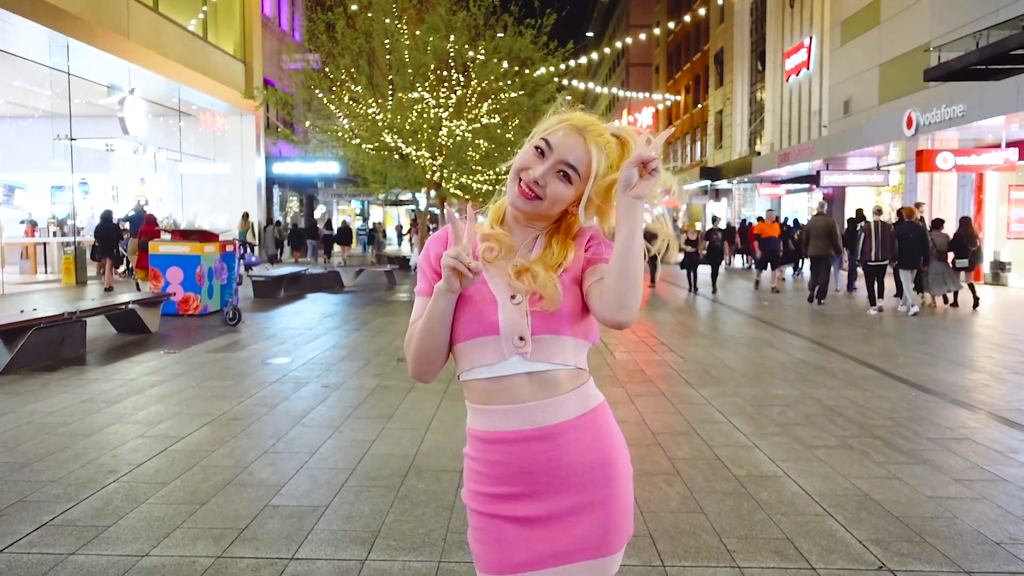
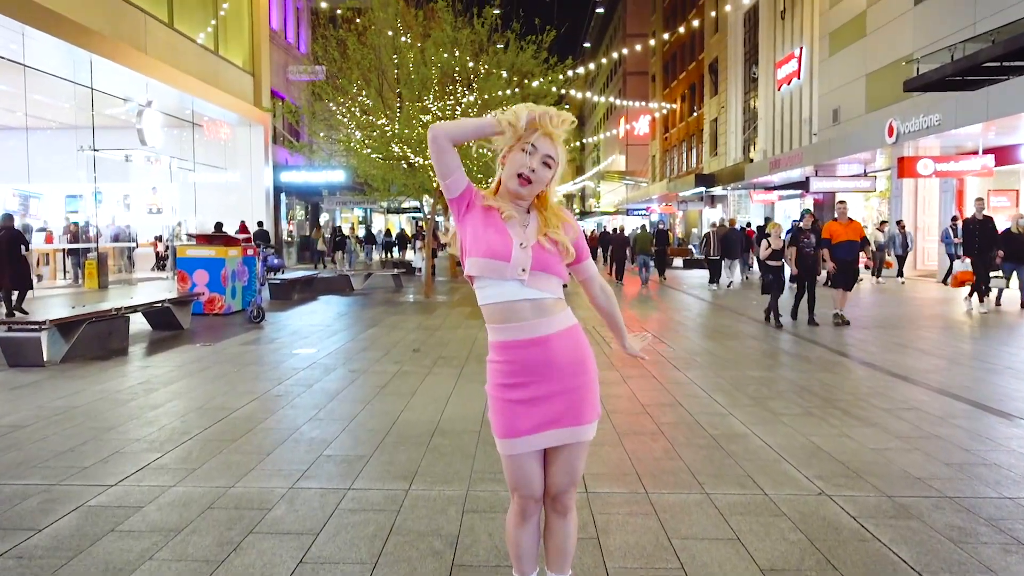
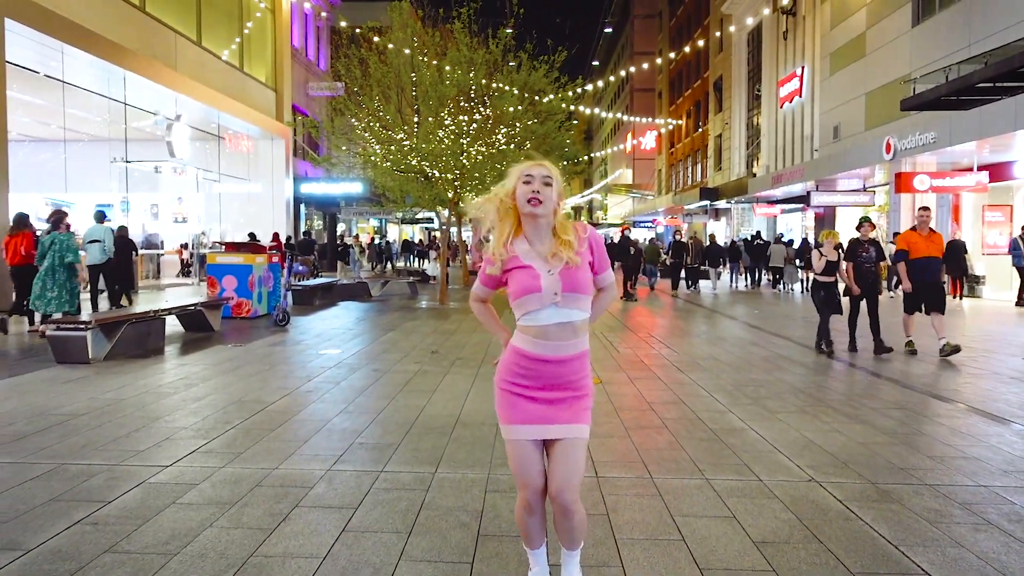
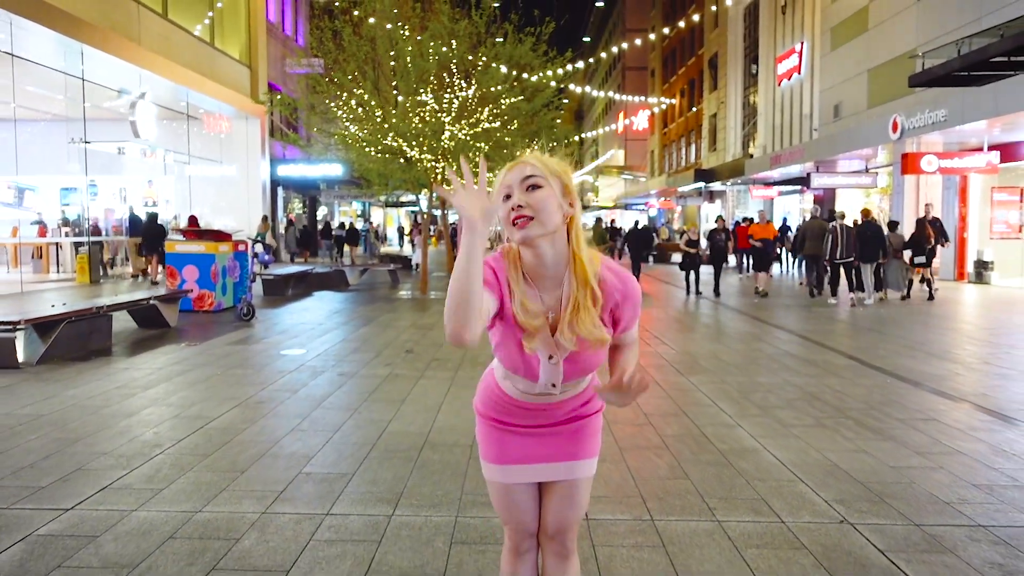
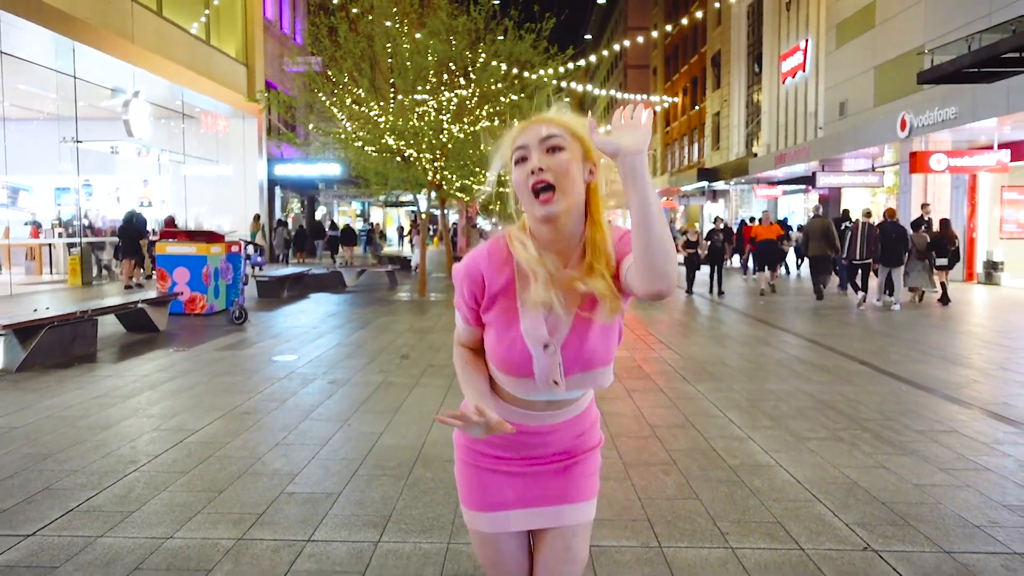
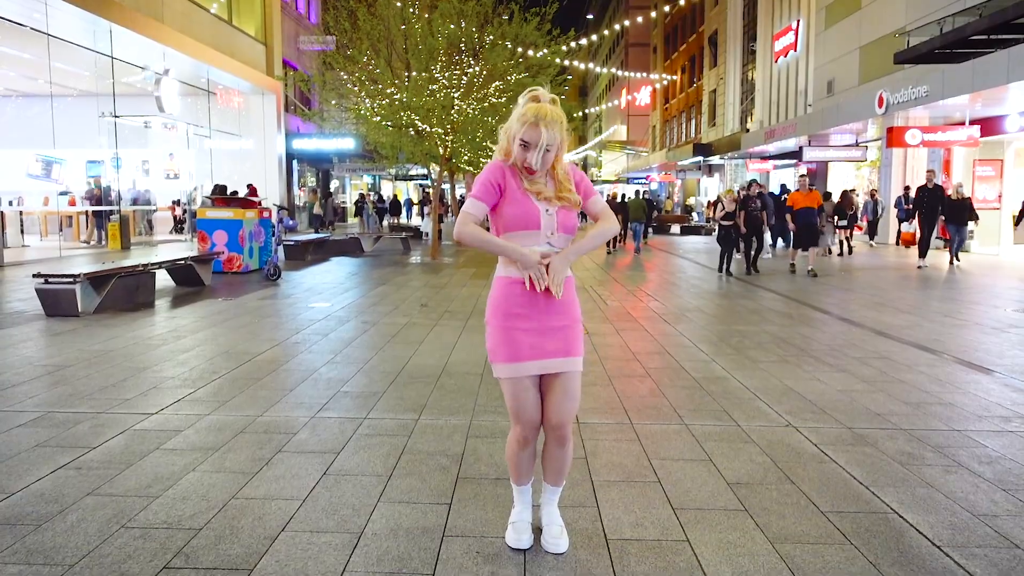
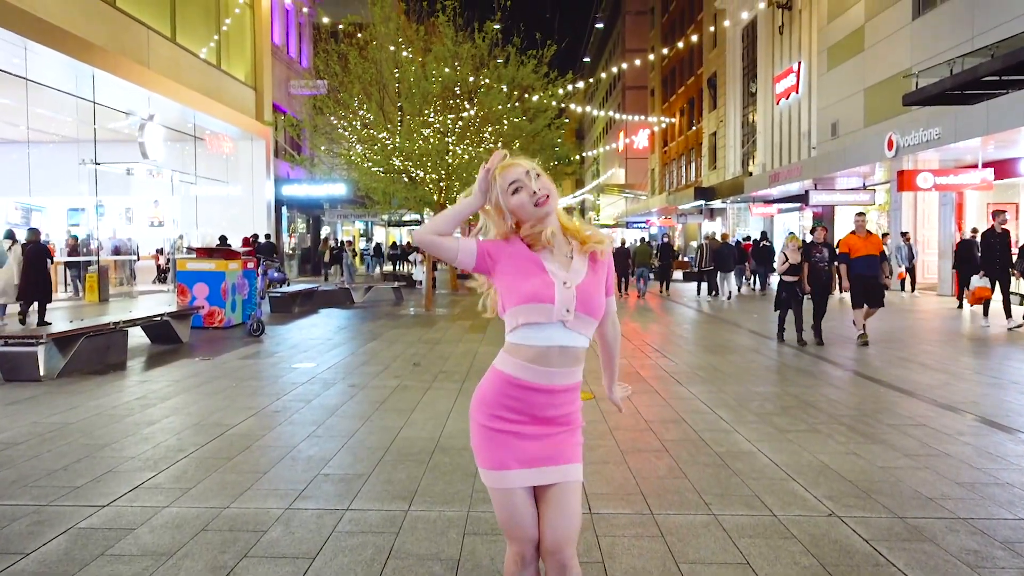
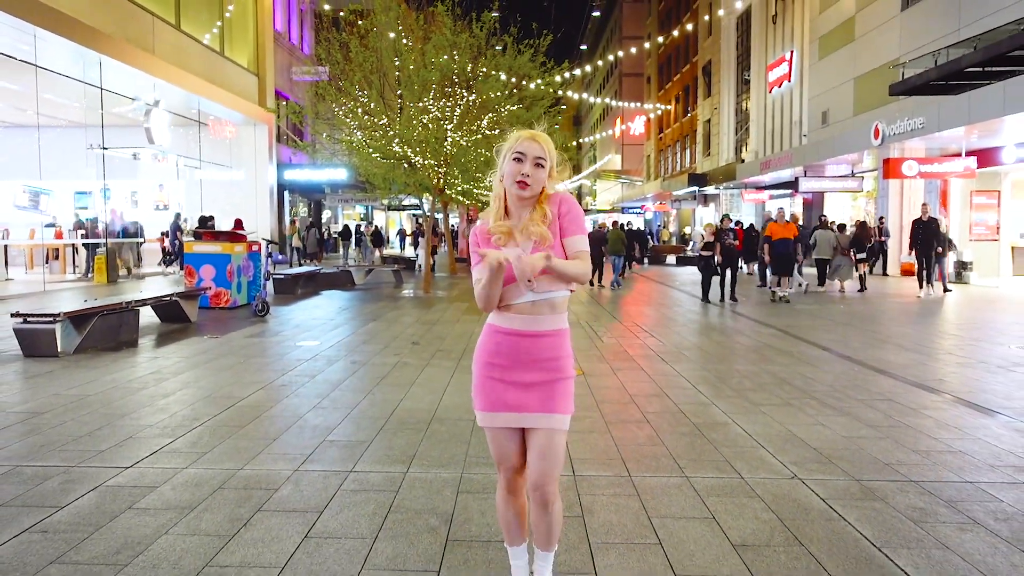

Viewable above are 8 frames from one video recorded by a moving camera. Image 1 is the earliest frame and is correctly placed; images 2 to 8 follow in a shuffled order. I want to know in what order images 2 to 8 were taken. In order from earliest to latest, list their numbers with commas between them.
5, 4, 8, 6, 2, 7, 3
